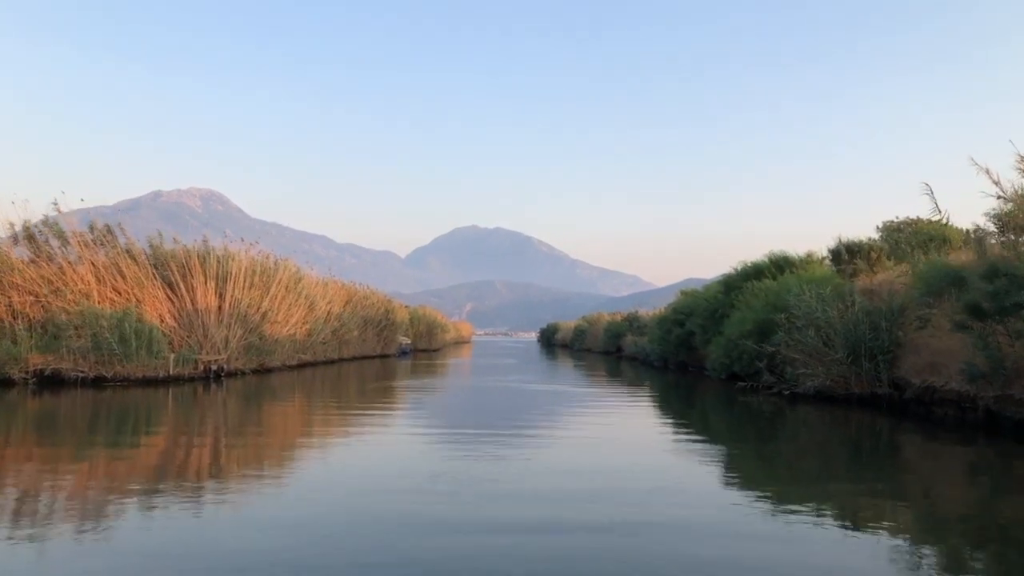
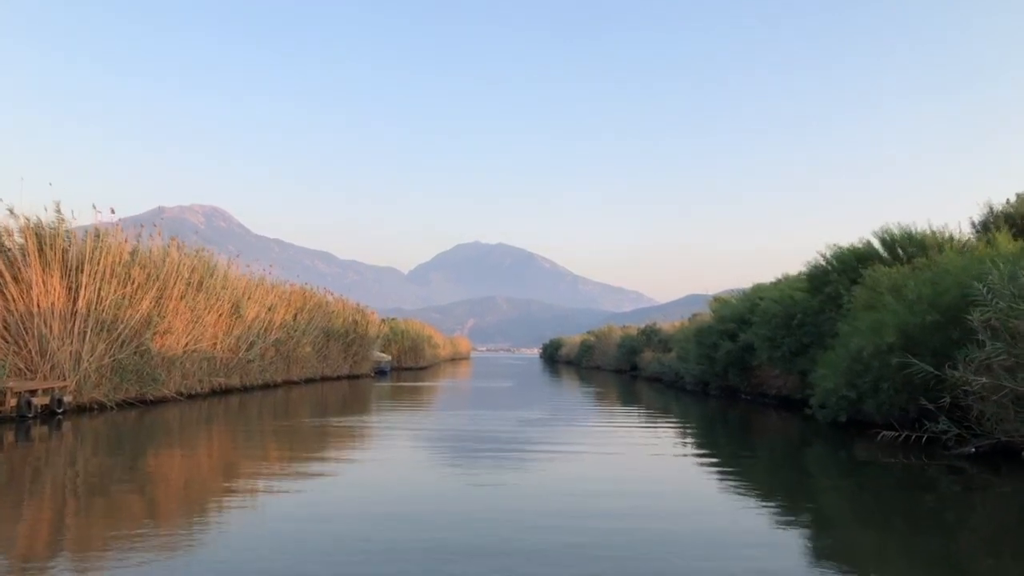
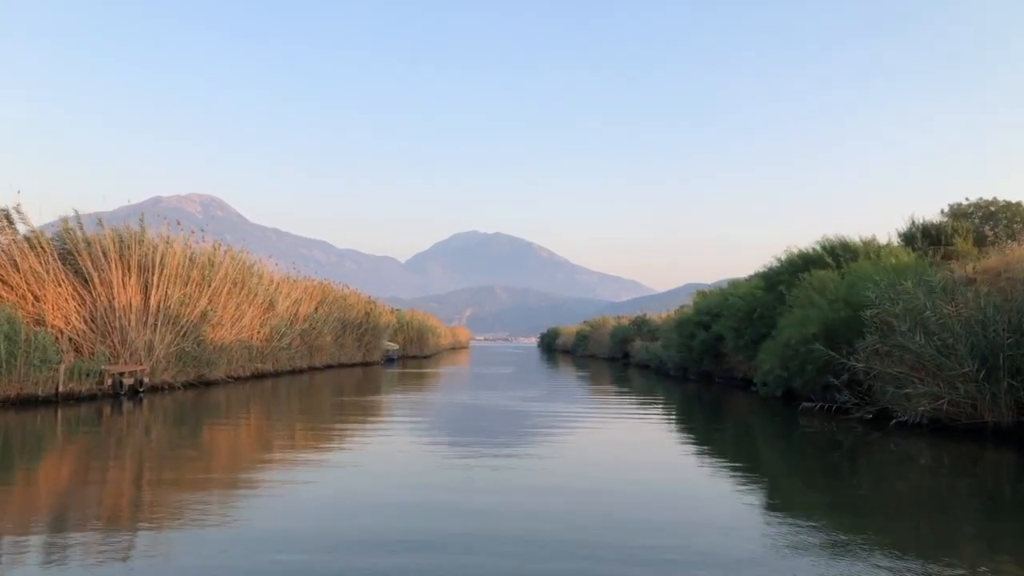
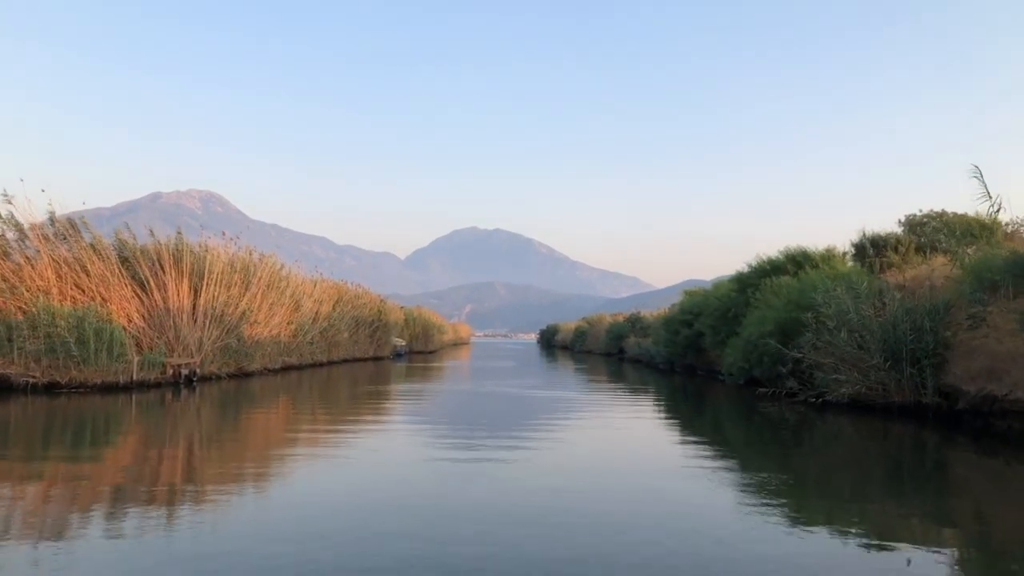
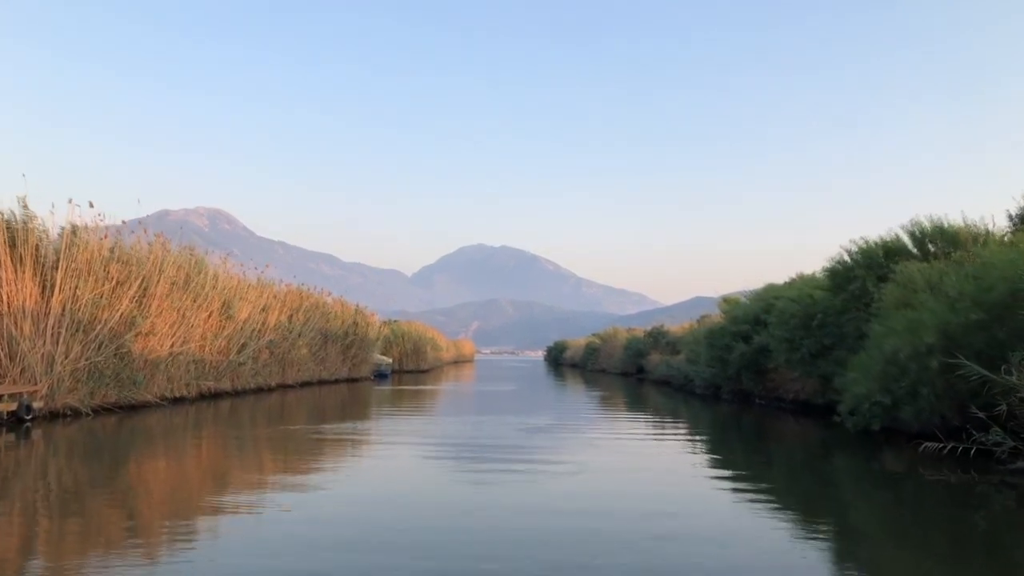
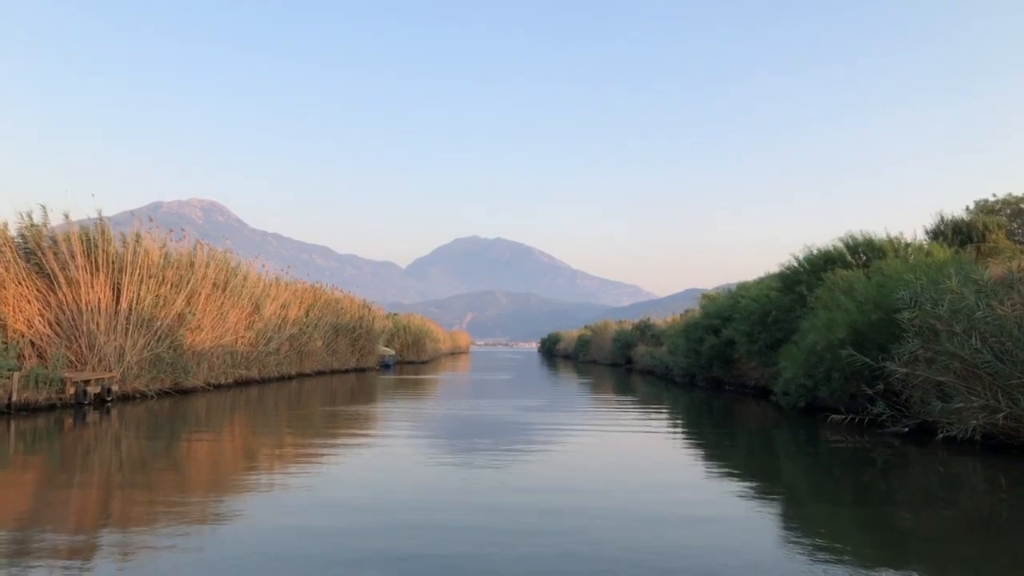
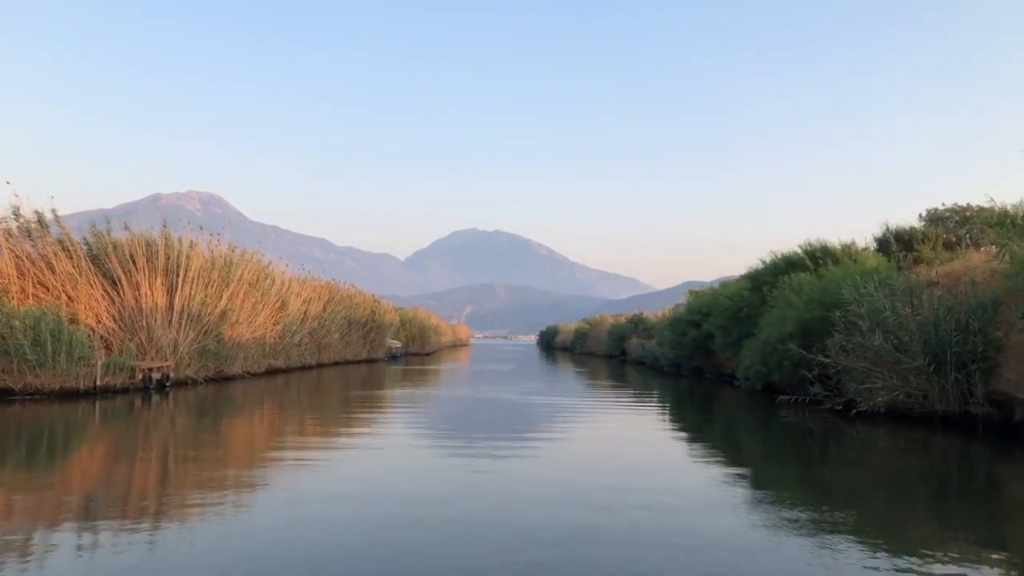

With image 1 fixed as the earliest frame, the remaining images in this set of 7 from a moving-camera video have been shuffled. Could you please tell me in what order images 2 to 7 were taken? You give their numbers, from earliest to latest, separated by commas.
4, 7, 3, 6, 2, 5
